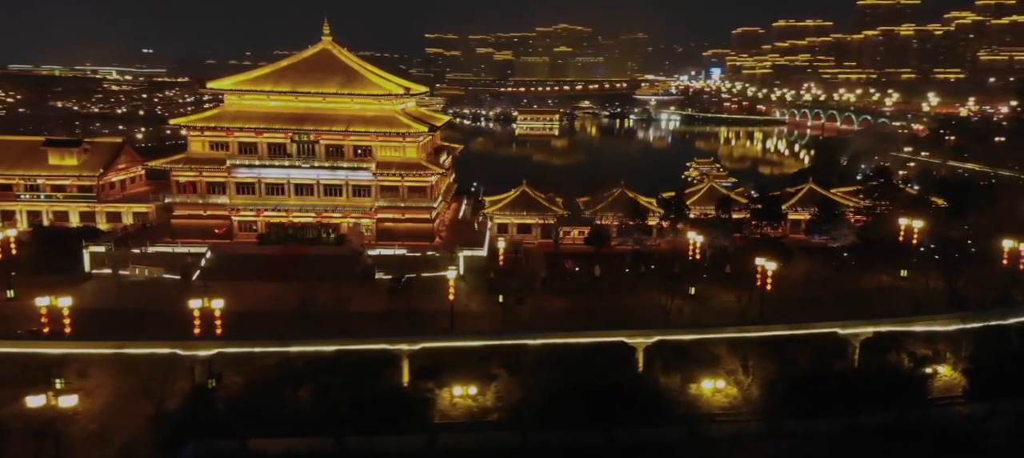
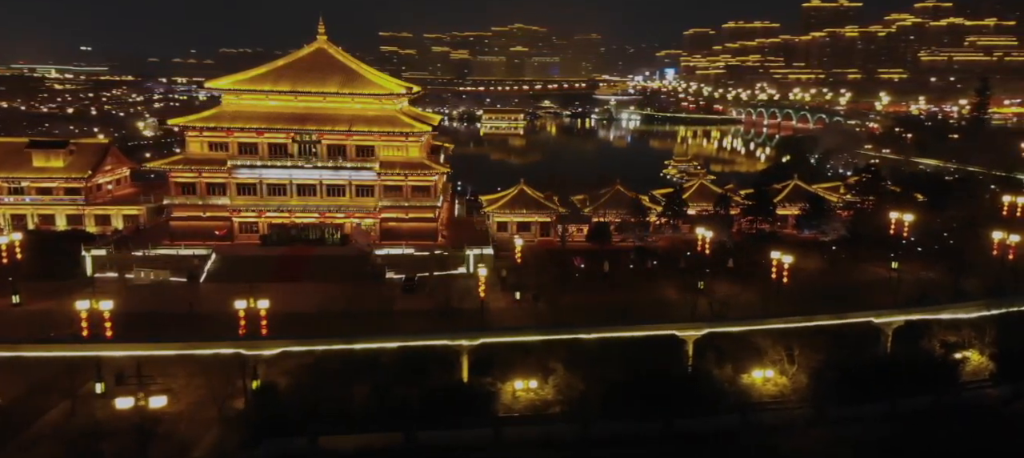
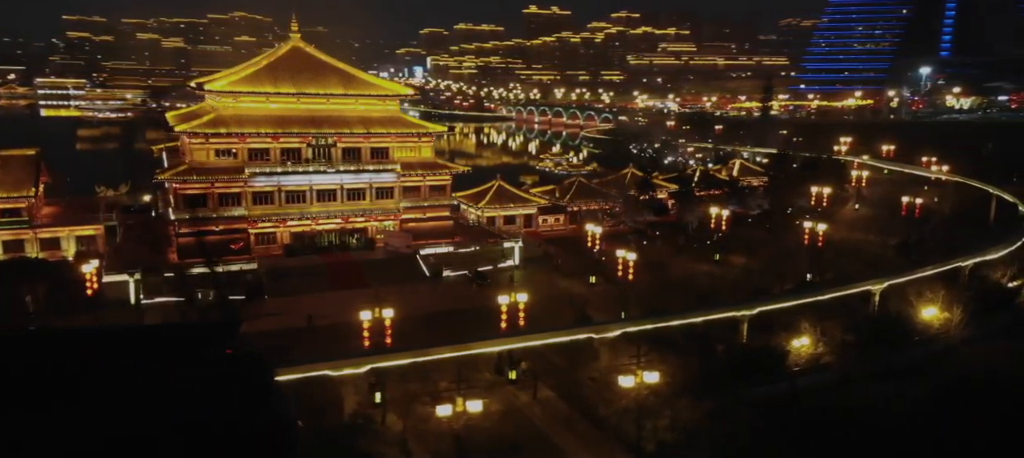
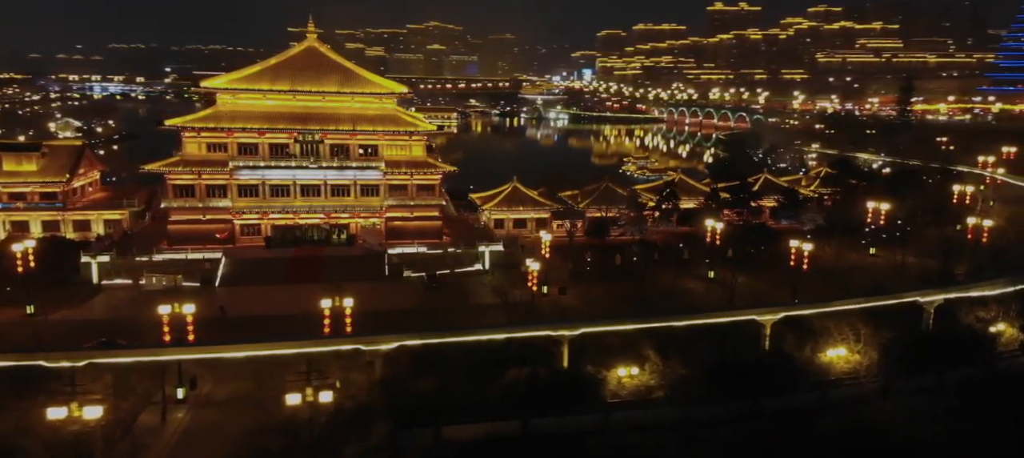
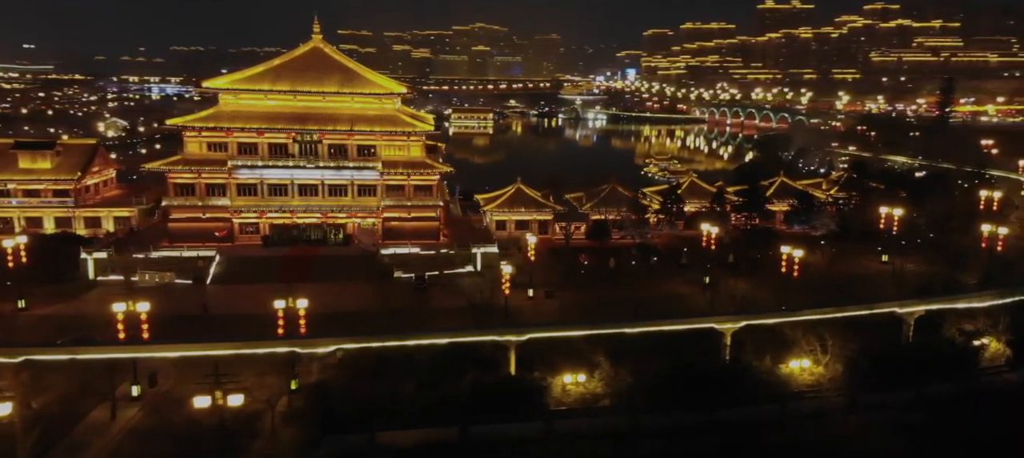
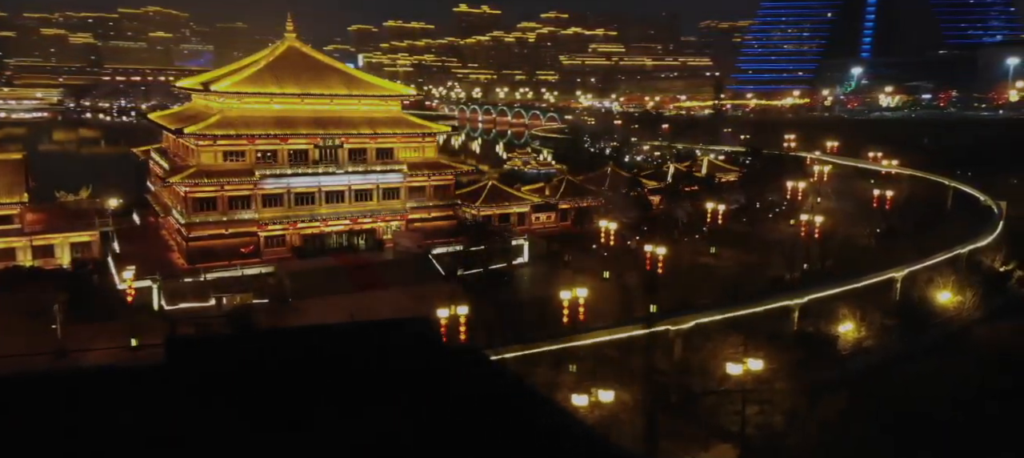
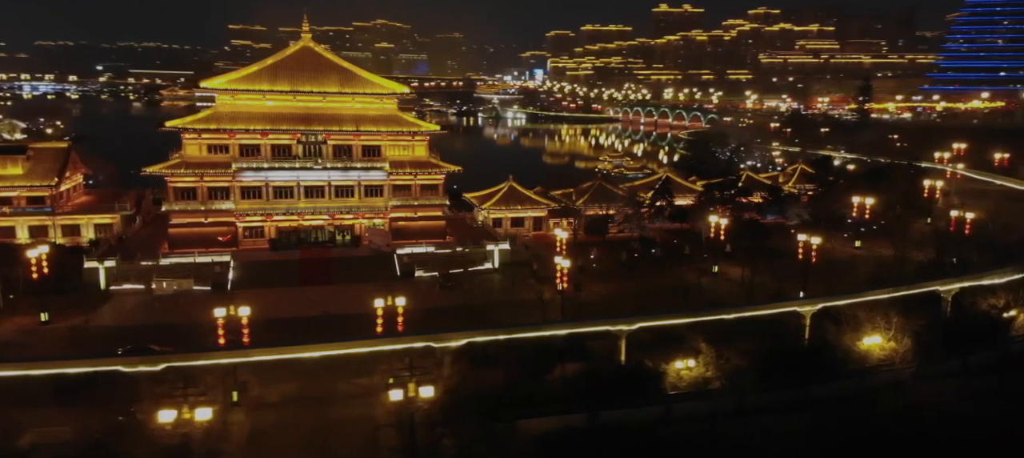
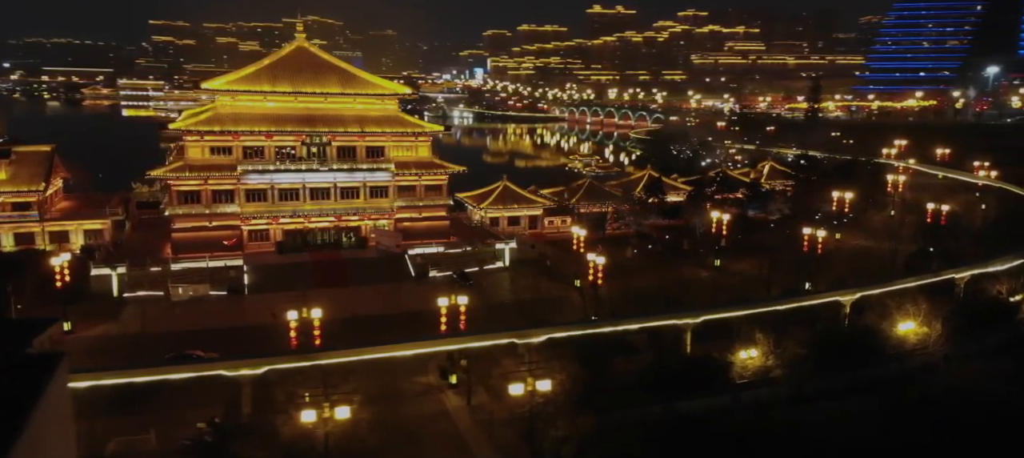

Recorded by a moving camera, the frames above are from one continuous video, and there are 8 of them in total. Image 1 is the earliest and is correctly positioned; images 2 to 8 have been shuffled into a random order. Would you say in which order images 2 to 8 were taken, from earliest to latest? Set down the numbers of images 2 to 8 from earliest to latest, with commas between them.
2, 5, 4, 7, 8, 3, 6
